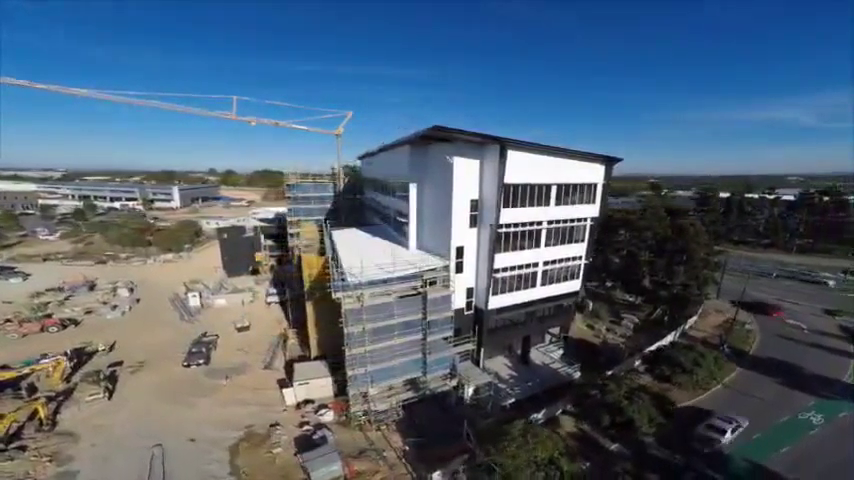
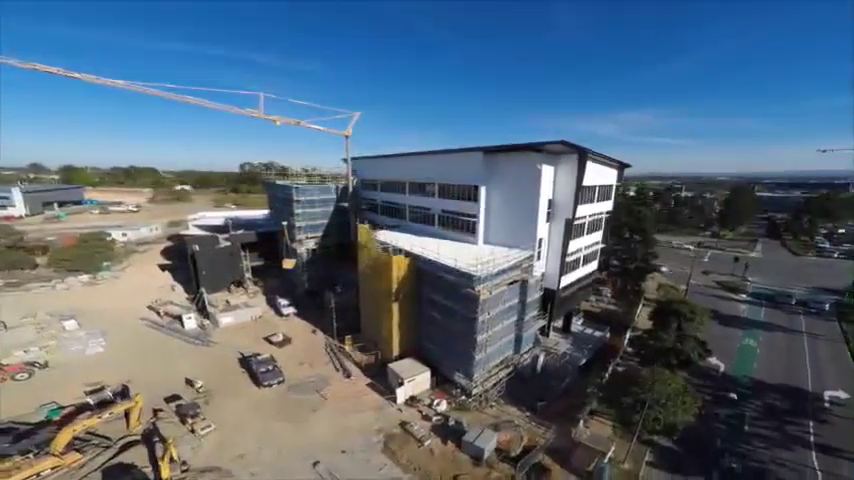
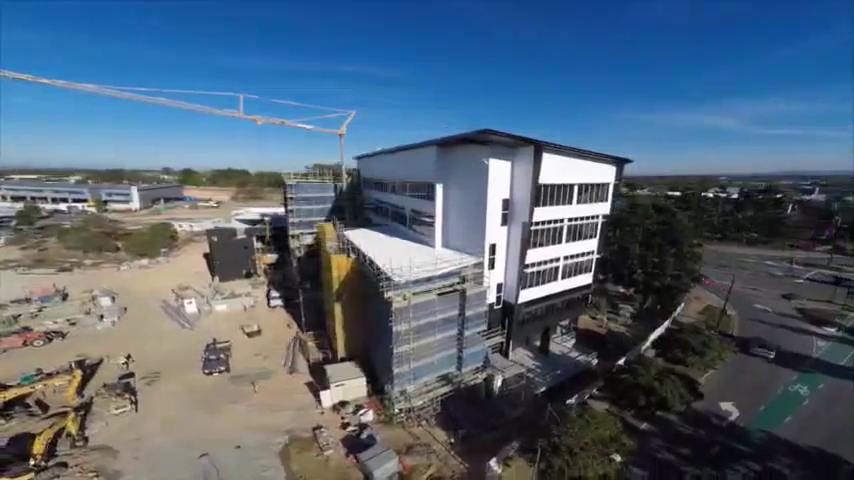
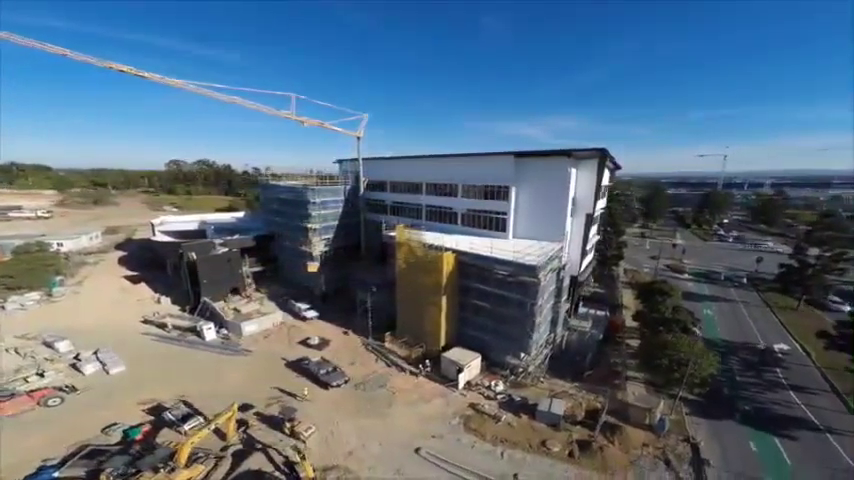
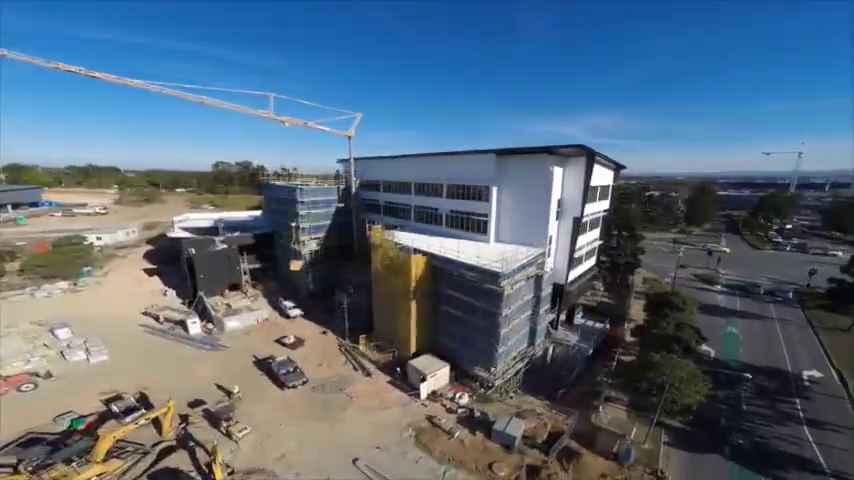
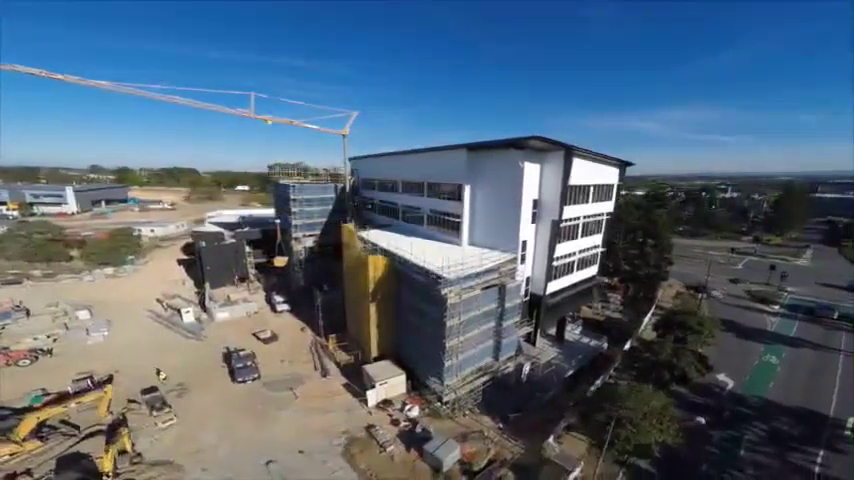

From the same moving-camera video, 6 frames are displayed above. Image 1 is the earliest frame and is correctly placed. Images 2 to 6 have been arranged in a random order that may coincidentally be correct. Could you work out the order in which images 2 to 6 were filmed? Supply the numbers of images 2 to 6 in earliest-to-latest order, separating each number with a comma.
3, 6, 2, 5, 4
